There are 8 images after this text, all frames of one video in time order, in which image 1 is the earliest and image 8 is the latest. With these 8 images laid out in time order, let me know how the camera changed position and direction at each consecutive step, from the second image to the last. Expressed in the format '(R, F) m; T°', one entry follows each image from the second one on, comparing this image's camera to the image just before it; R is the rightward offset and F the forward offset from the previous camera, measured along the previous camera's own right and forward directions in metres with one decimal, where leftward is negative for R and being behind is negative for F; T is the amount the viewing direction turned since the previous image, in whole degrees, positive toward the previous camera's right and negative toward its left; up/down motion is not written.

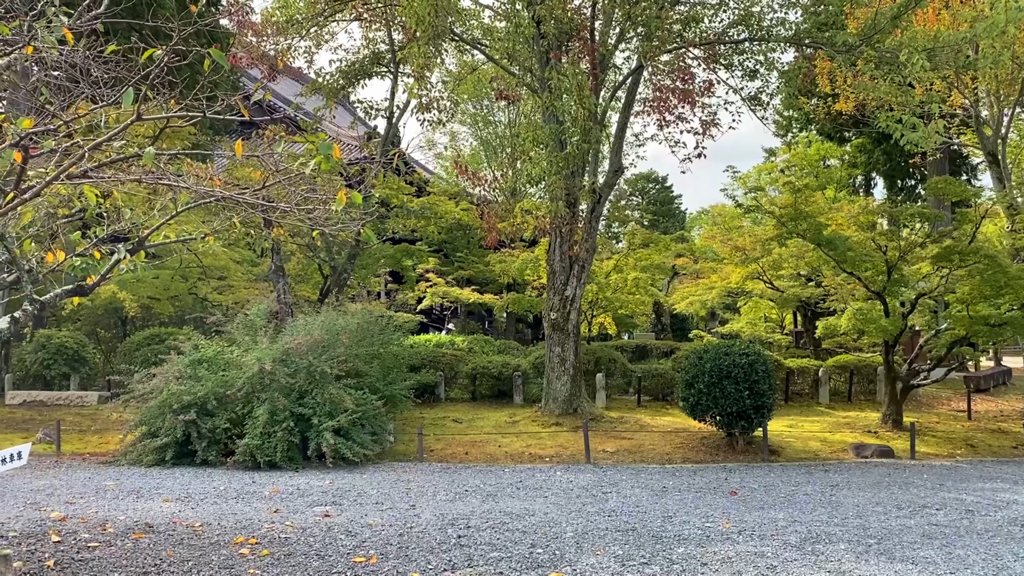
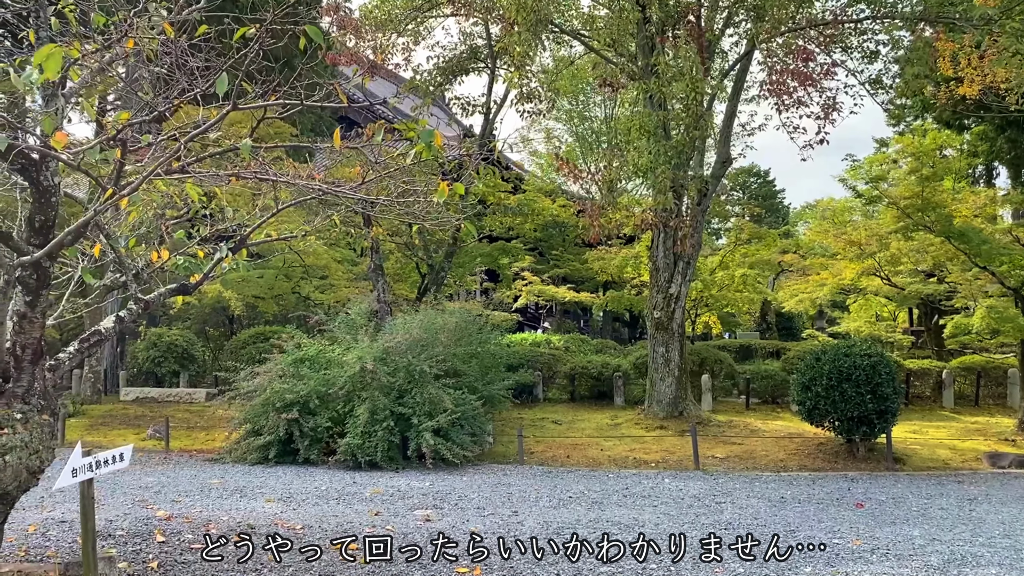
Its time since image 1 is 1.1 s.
(-0.1, +0.2) m; -6°
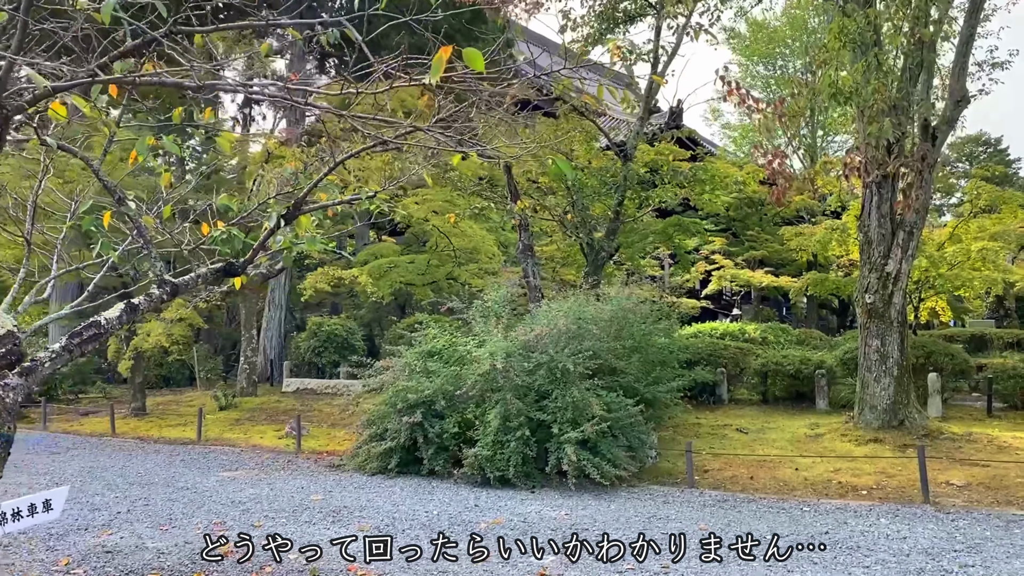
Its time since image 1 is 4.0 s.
(+0.2, +1.3) m; -13°
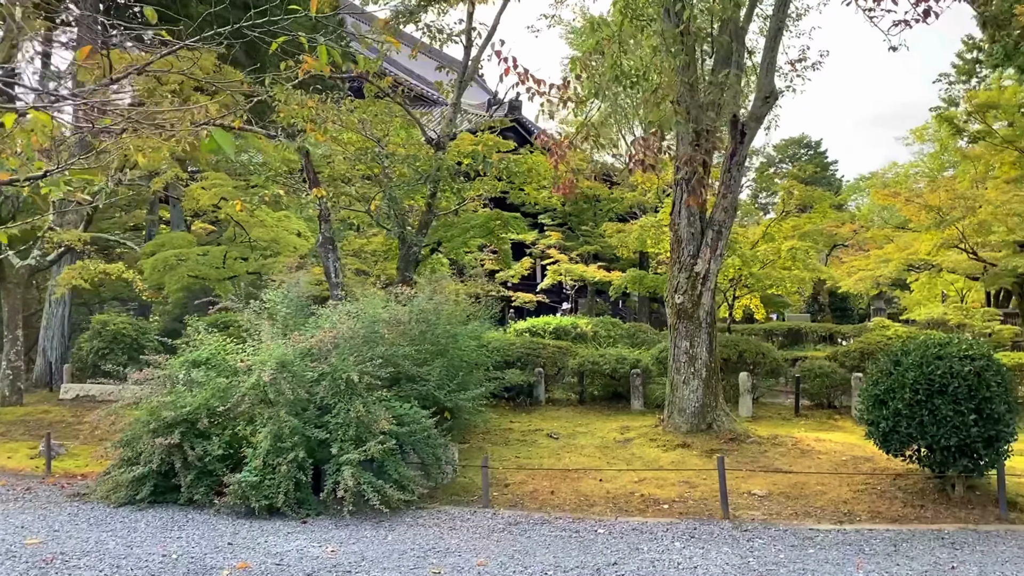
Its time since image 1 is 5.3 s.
(+0.4, +0.6) m; +10°
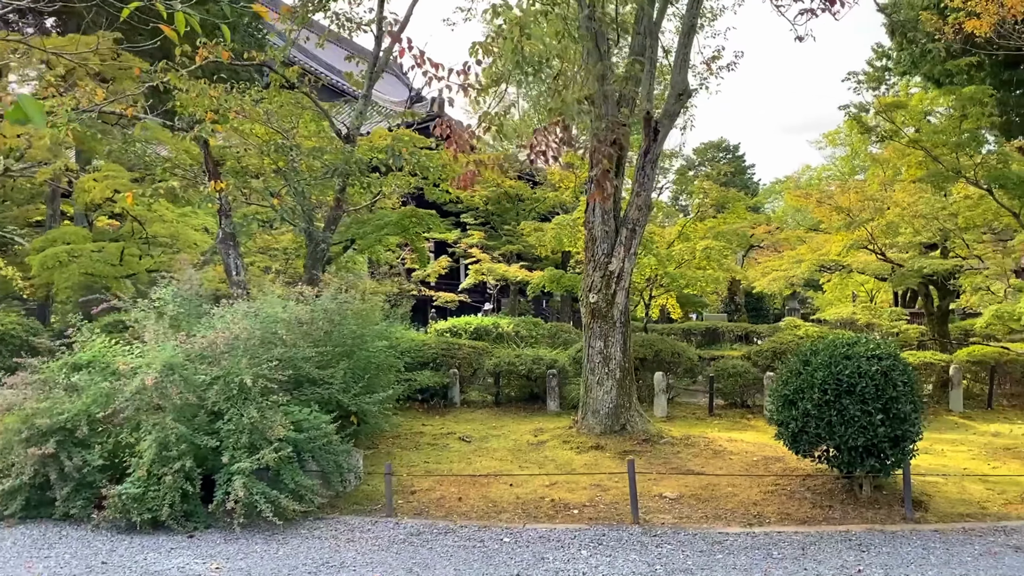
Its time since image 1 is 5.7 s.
(+0.1, +0.2) m; +5°
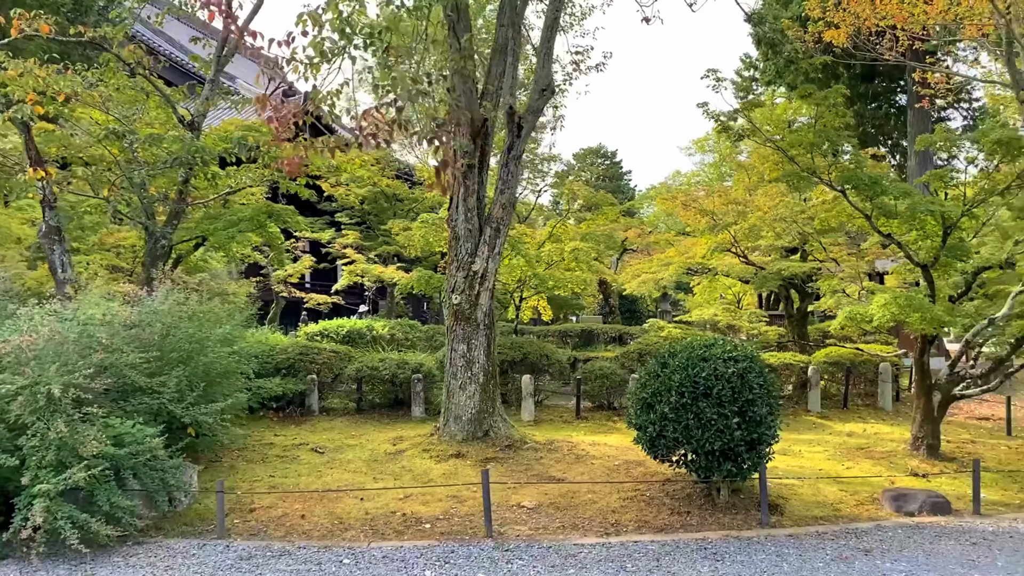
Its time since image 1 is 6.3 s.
(+0.2, +0.3) m; +8°
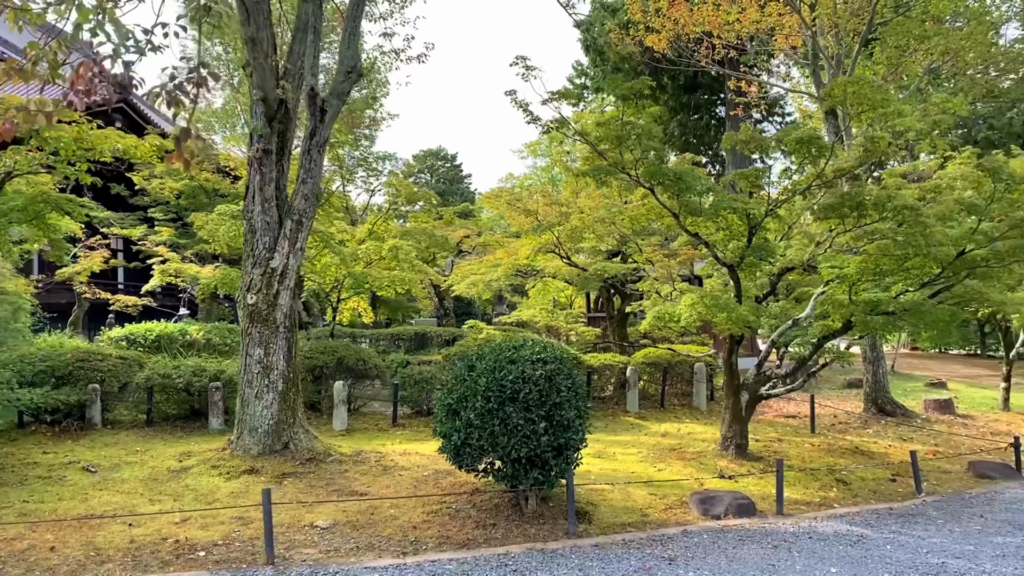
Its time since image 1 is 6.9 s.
(+0.3, +0.3) m; +10°
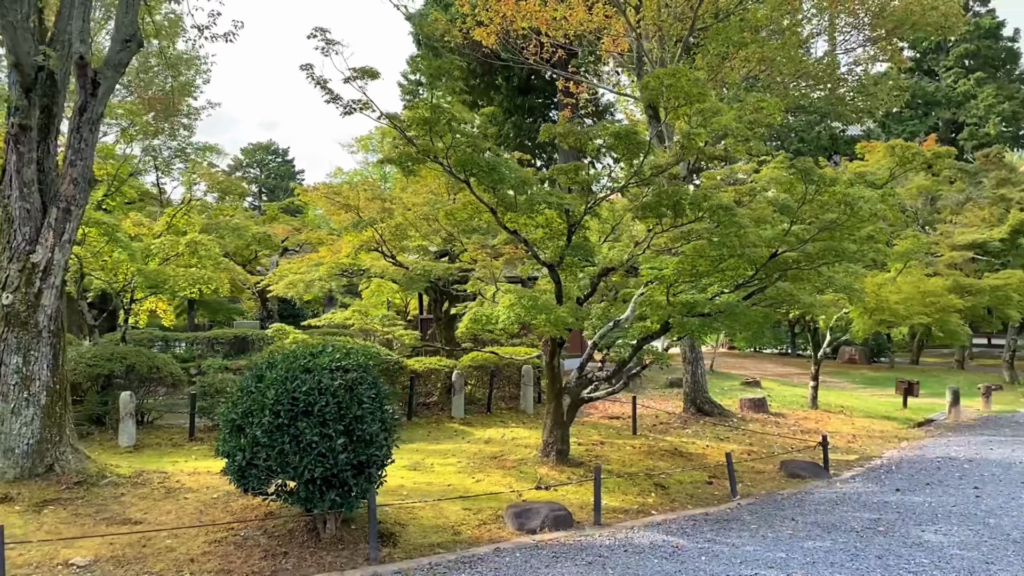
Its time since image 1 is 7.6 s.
(+0.2, +0.4) m; +10°
